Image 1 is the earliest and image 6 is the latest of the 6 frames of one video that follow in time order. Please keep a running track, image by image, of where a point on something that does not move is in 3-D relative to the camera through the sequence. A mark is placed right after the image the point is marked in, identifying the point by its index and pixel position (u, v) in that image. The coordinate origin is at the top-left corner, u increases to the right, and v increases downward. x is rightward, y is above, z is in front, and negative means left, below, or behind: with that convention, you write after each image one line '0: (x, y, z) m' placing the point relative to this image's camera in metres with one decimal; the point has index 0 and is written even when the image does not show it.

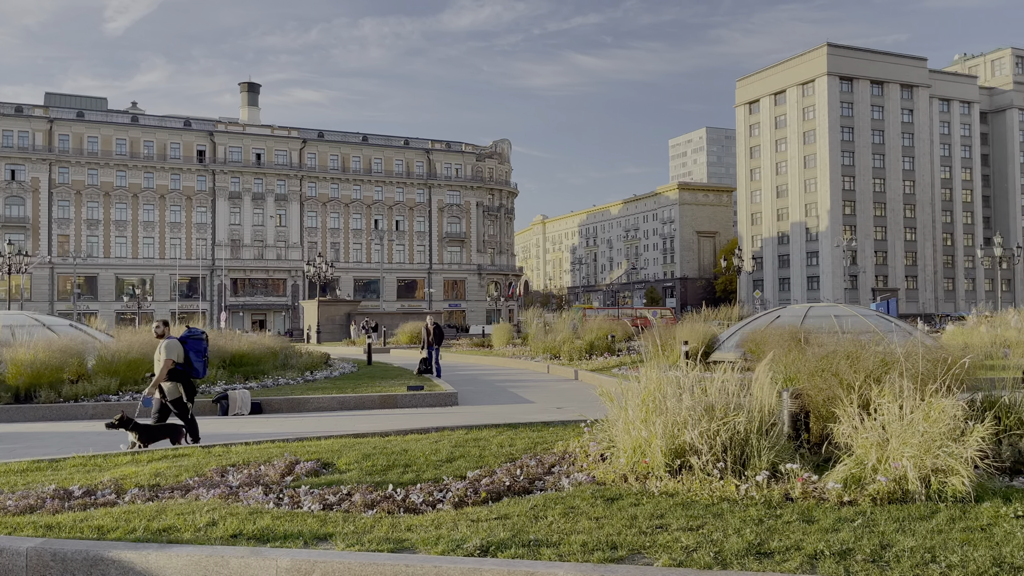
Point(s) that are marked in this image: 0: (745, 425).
0: (+1.8, -1.1, +6.3) m
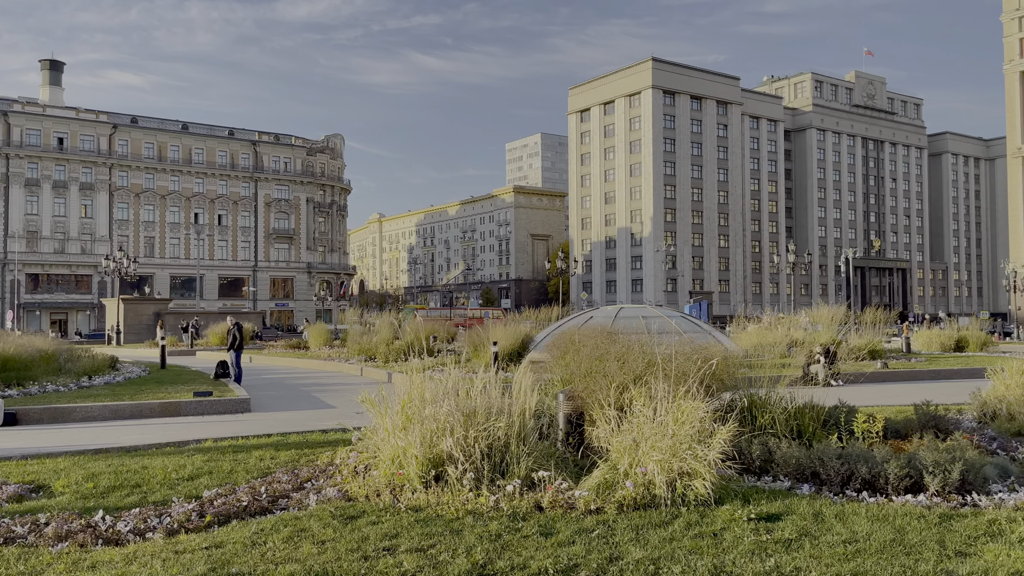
0: (-0.1, -1.1, +6.0) m
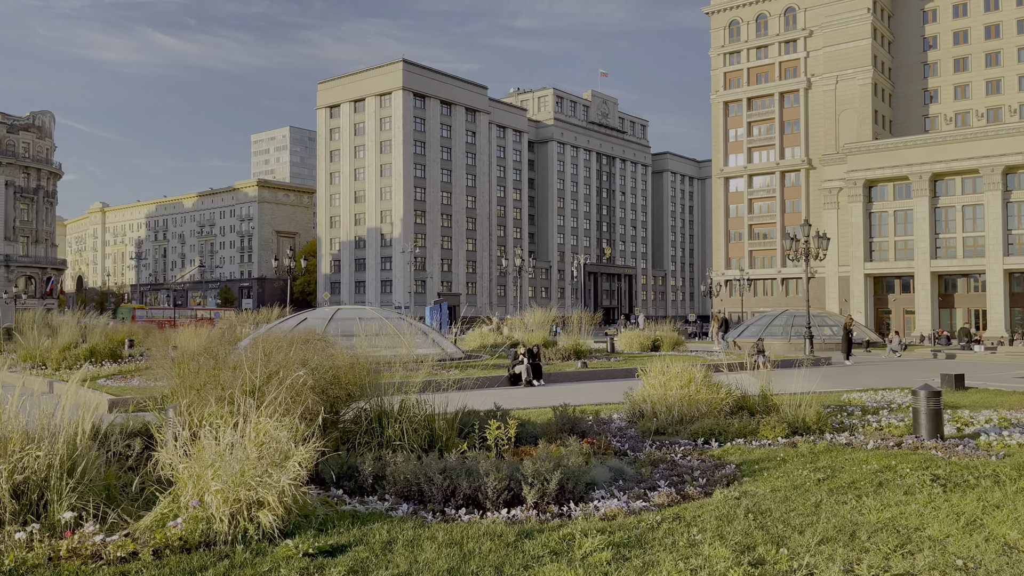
0: (-2.8, -1.0, +4.9) m
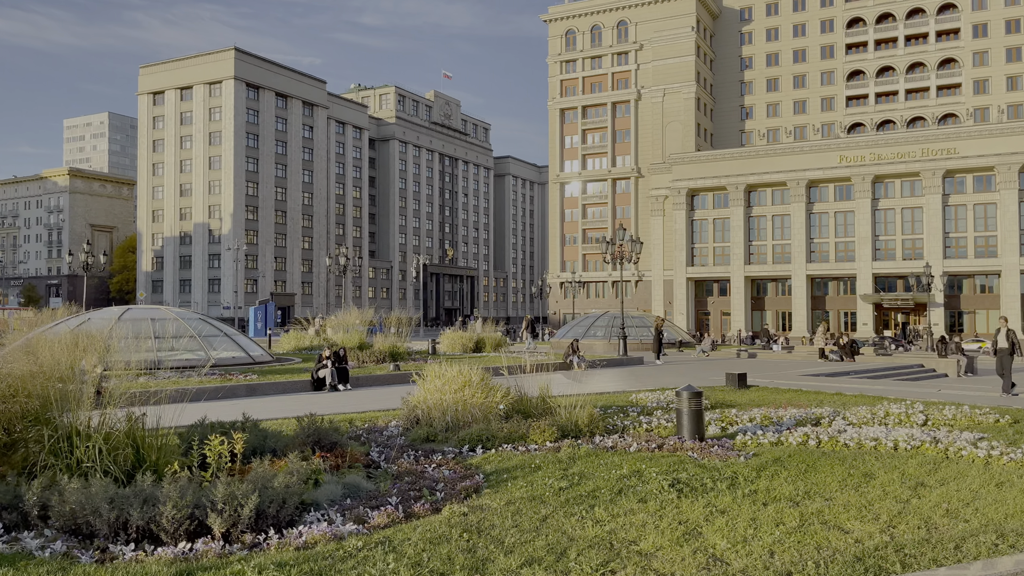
0: (-4.4, -1.0, +3.6) m
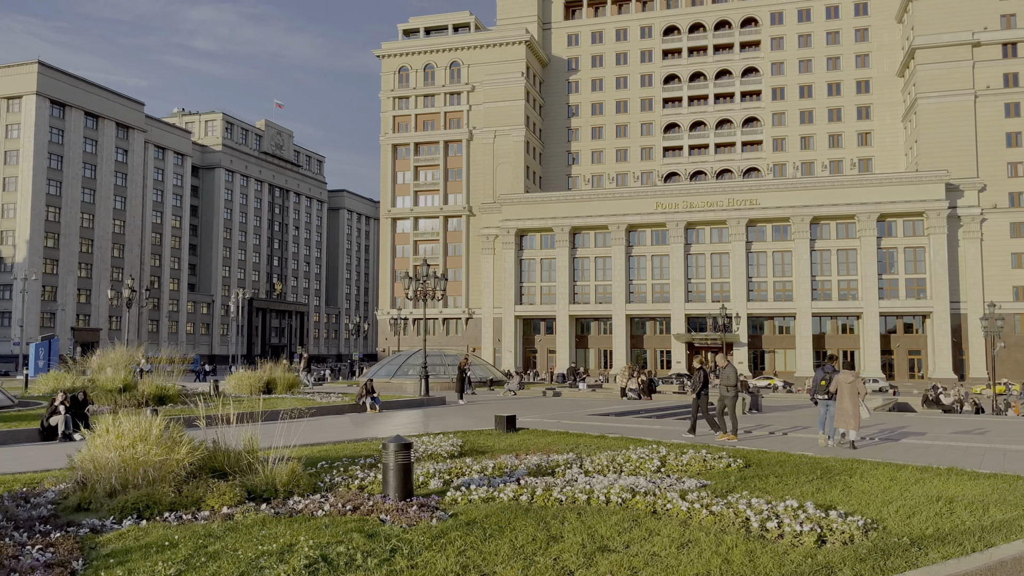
0: (-6.3, -1.0, +1.6) m
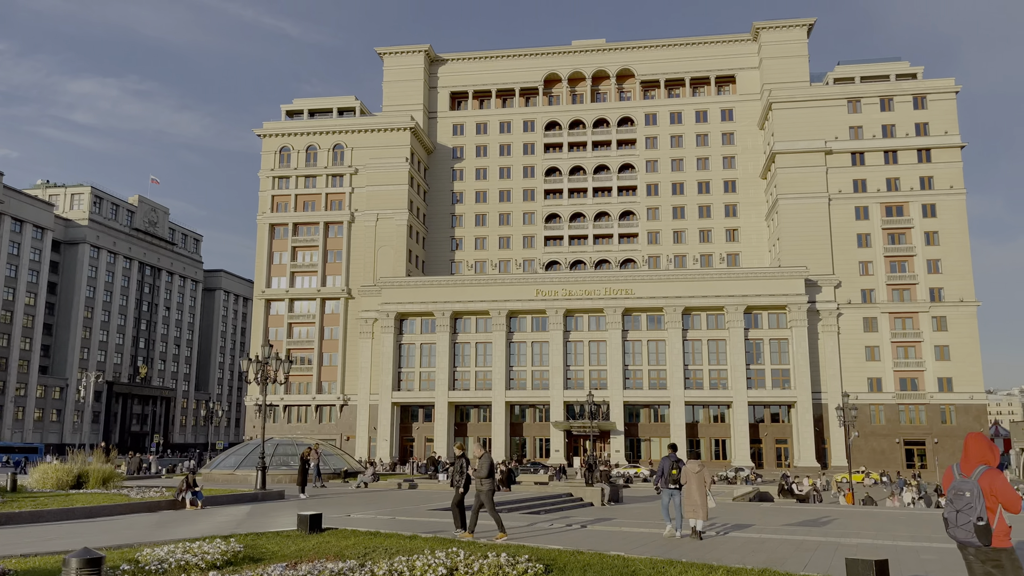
0: (-7.5, -0.8, -0.6) m
